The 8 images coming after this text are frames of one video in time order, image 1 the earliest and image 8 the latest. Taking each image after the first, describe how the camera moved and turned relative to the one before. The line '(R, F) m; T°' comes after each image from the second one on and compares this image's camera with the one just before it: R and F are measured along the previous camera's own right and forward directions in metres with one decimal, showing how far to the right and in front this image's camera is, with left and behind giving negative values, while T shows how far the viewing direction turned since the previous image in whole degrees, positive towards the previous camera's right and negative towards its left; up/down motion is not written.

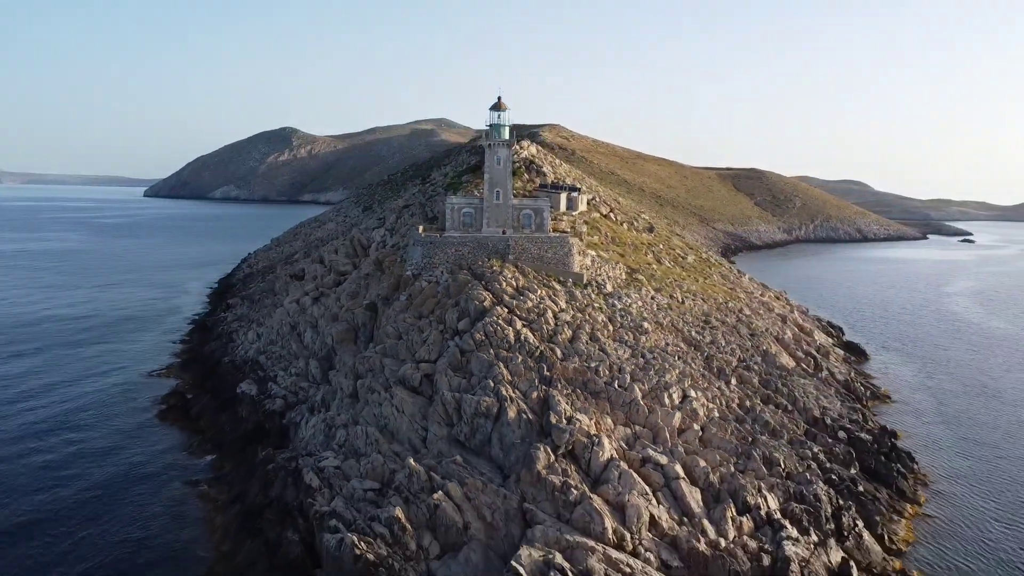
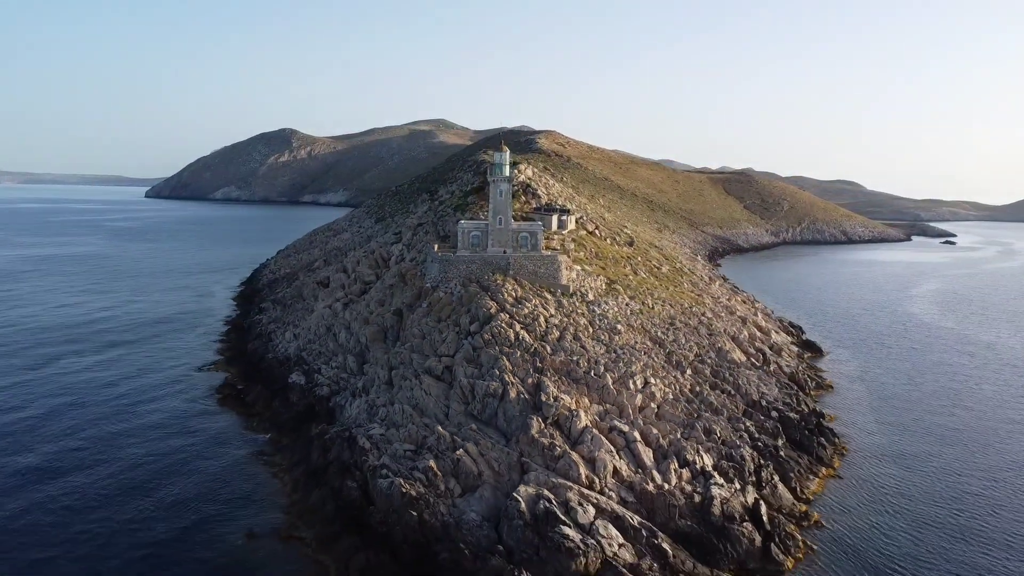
(-0.1, -4.6) m; 0°
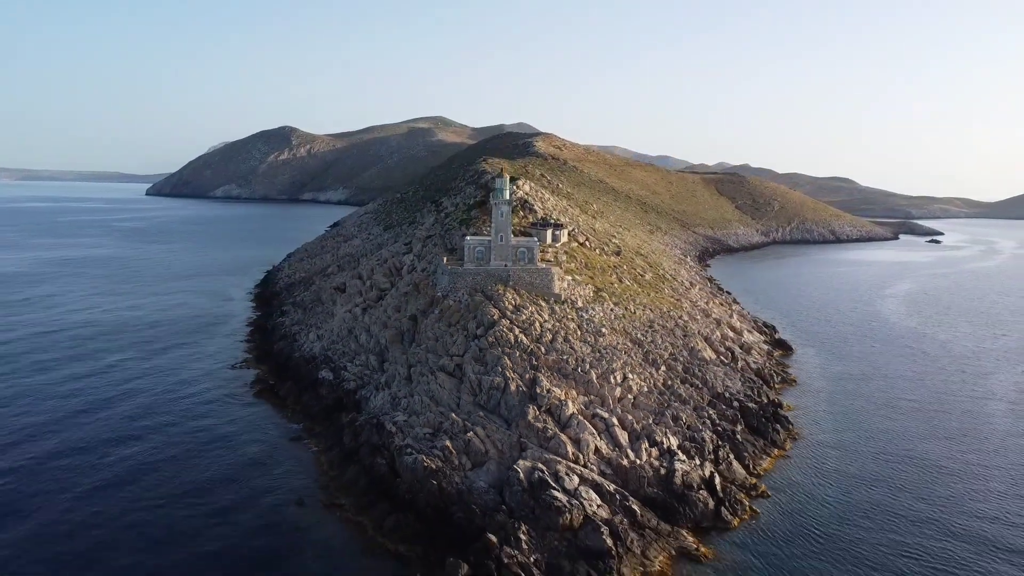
(-0.1, -3.8) m; 0°
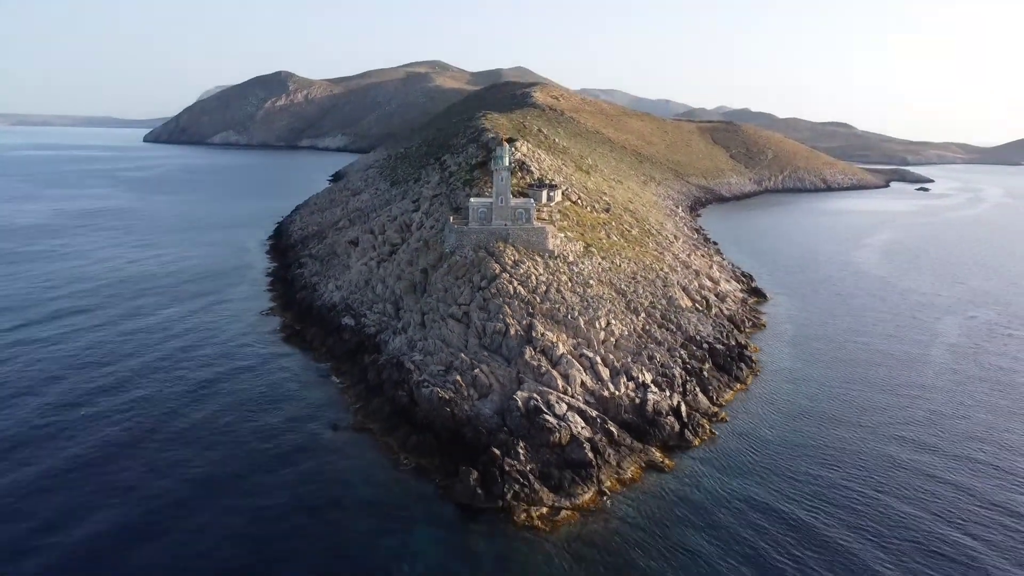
(0.0, -3.8) m; 0°
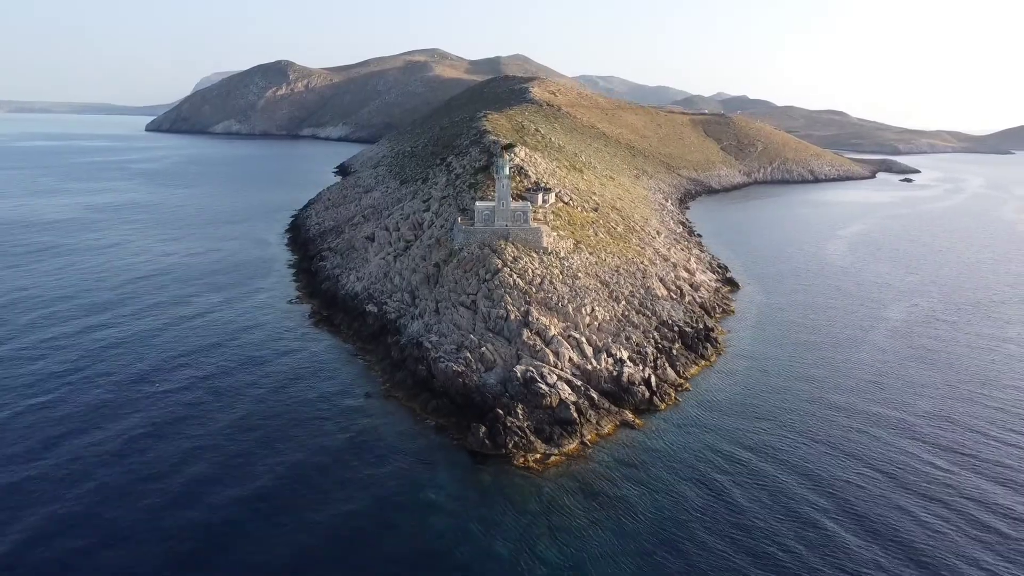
(0.0, -5.4) m; 0°
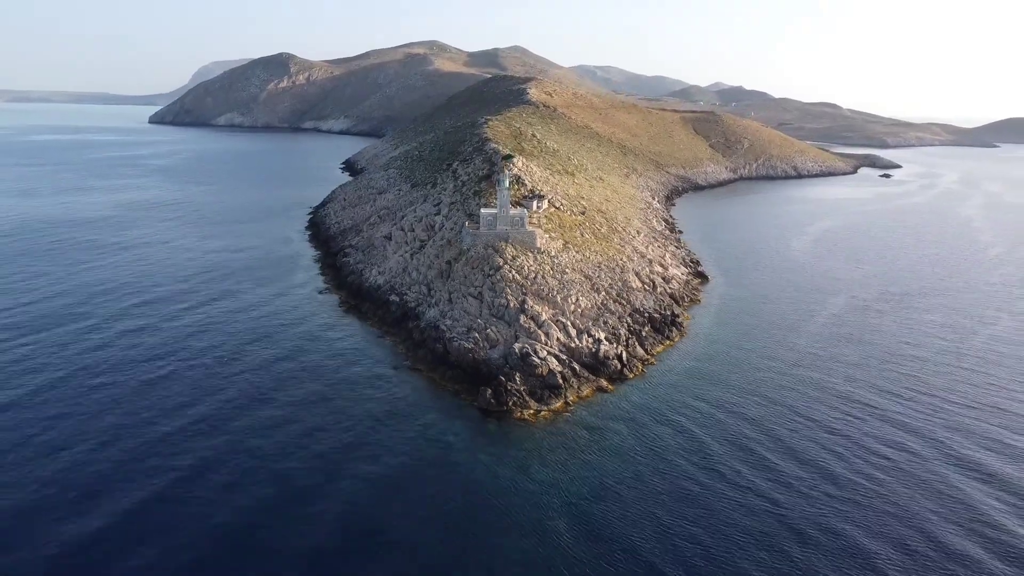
(0.0, -7.5) m; 0°
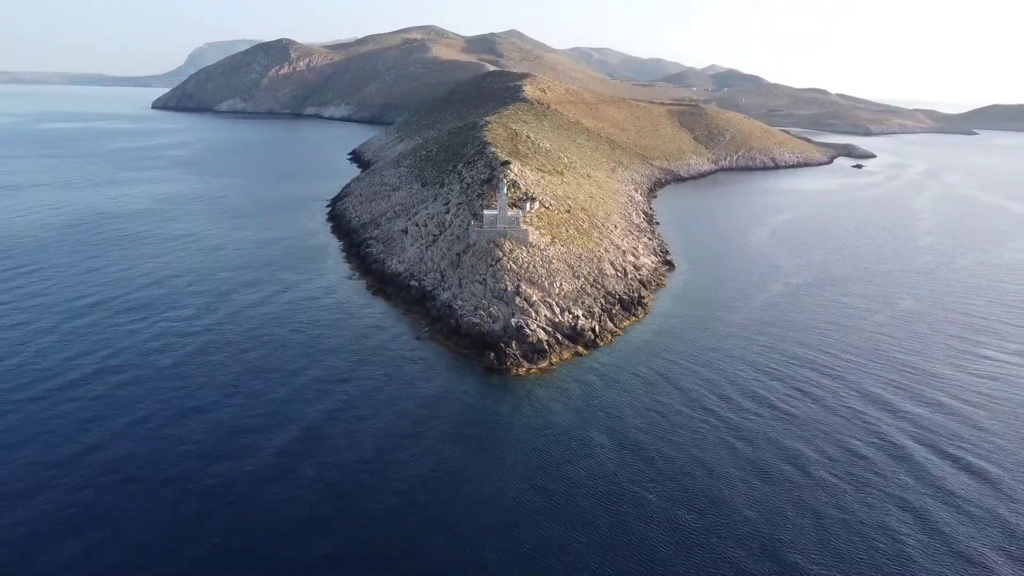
(-0.1, -10.6) m; 0°
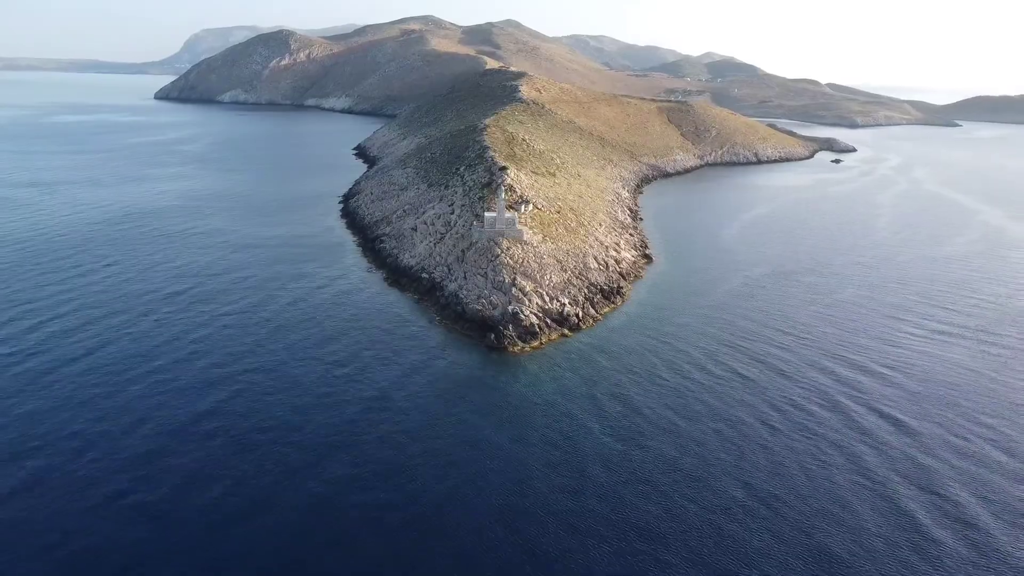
(0.0, -9.2) m; 0°
